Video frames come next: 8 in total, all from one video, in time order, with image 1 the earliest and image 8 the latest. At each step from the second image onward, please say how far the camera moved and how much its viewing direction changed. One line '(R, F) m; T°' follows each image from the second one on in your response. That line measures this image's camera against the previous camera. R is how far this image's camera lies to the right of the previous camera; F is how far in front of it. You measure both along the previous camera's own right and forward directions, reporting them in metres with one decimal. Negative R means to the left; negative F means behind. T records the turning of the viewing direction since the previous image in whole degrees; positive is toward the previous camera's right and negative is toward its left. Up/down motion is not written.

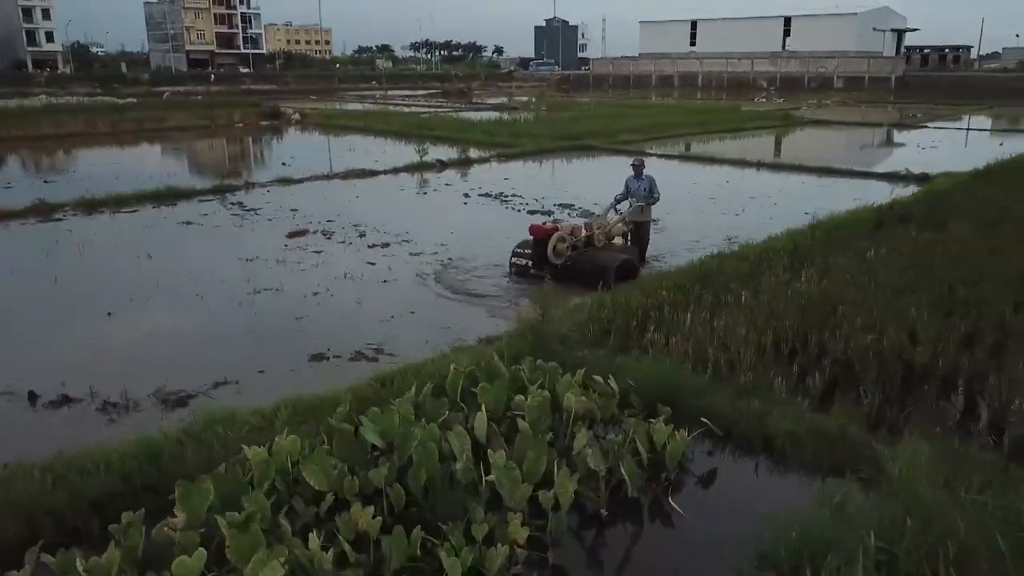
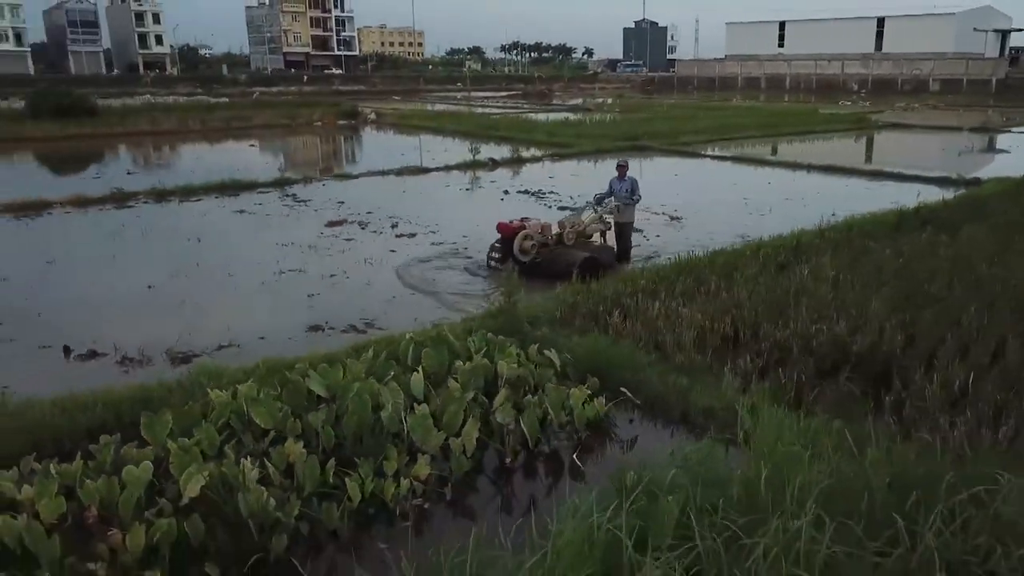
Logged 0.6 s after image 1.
(+0.8, -0.5) m; -6°
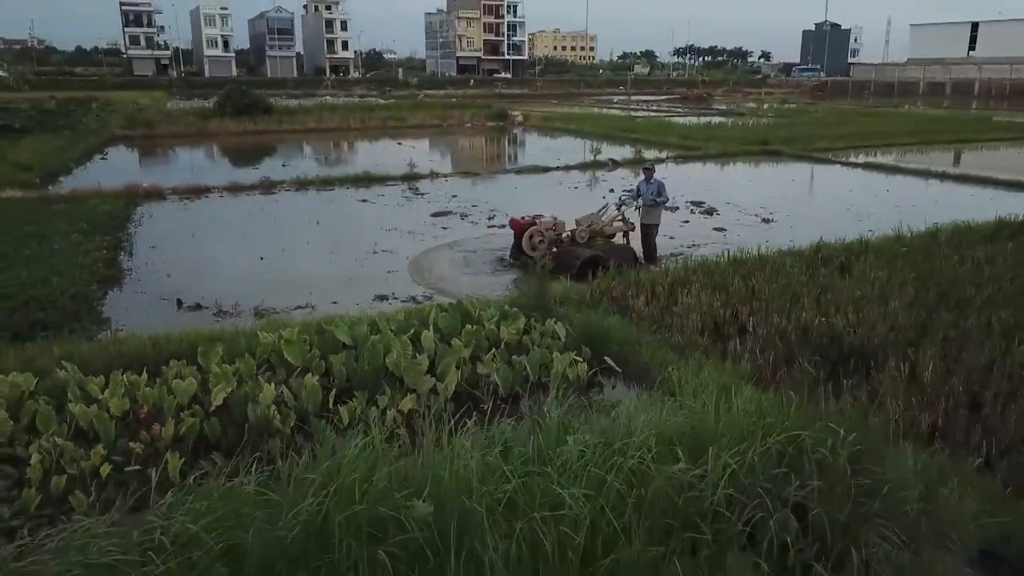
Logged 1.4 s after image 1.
(+1.0, -0.6) m; -11°
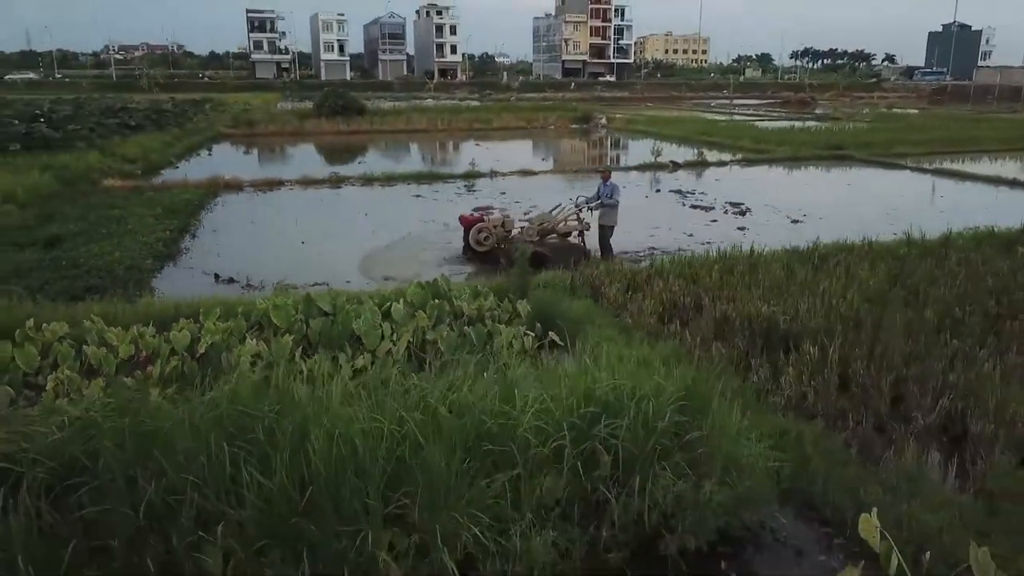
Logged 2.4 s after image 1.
(+1.1, -0.6) m; -7°
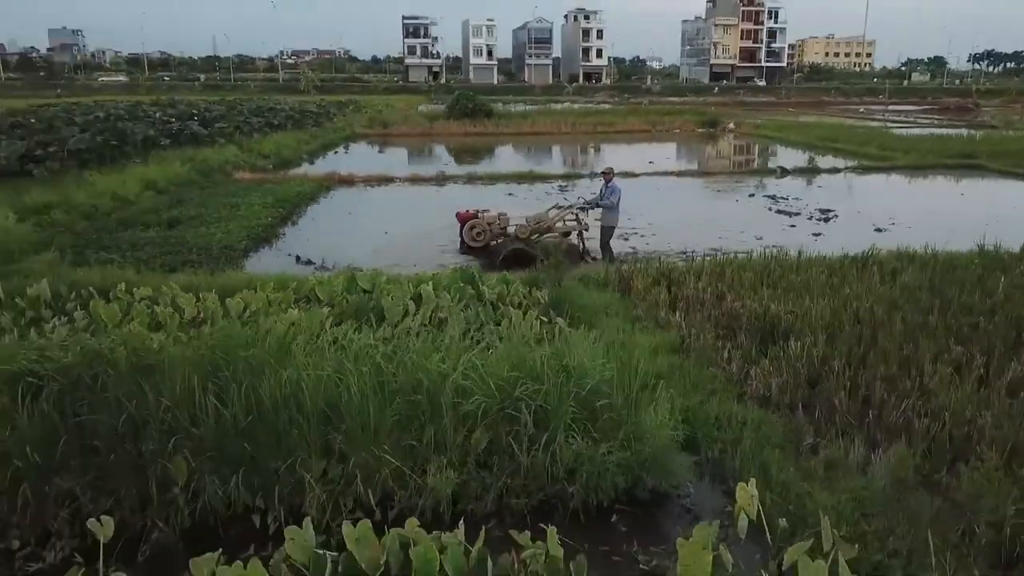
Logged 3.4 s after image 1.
(+1.0, -0.4) m; -10°
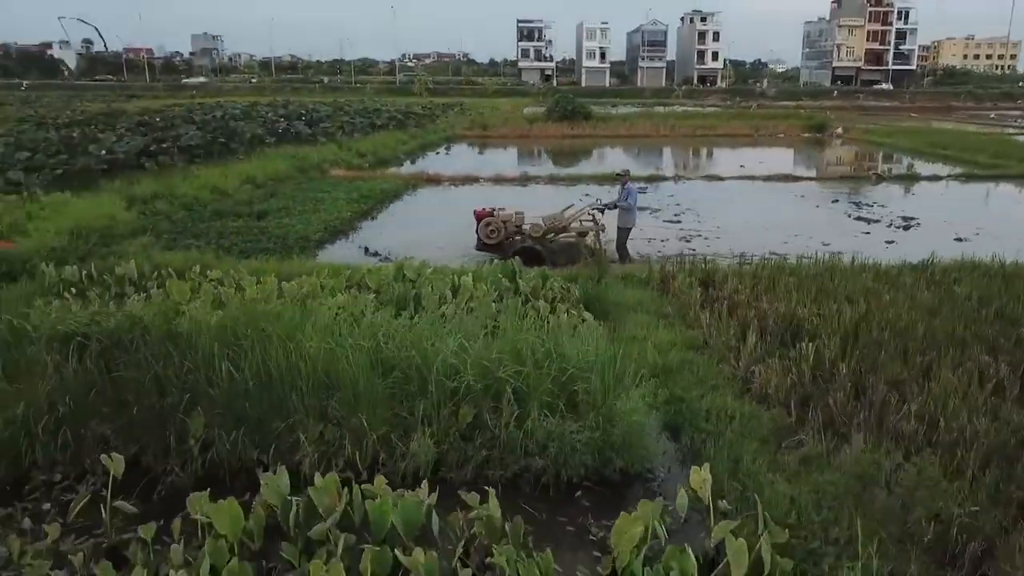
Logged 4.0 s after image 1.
(+0.6, -0.3) m; -8°
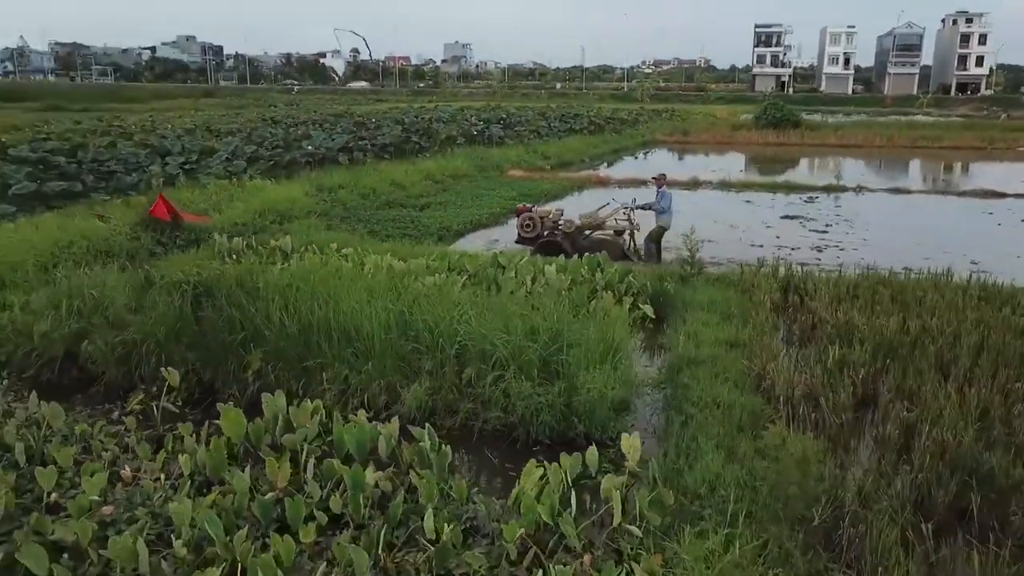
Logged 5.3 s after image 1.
(+1.3, -0.4) m; -16°
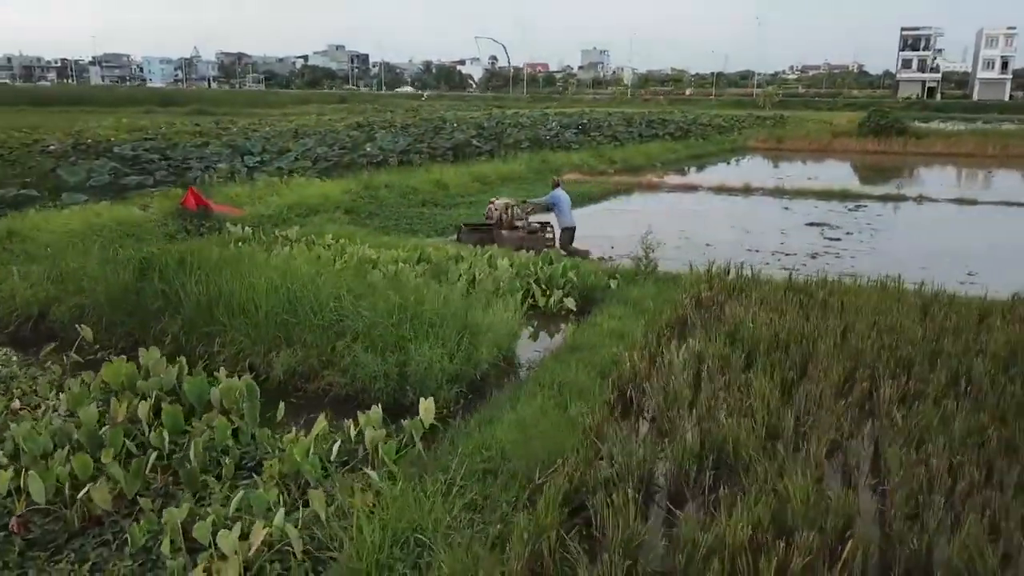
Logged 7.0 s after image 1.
(+1.8, -0.3) m; -9°
